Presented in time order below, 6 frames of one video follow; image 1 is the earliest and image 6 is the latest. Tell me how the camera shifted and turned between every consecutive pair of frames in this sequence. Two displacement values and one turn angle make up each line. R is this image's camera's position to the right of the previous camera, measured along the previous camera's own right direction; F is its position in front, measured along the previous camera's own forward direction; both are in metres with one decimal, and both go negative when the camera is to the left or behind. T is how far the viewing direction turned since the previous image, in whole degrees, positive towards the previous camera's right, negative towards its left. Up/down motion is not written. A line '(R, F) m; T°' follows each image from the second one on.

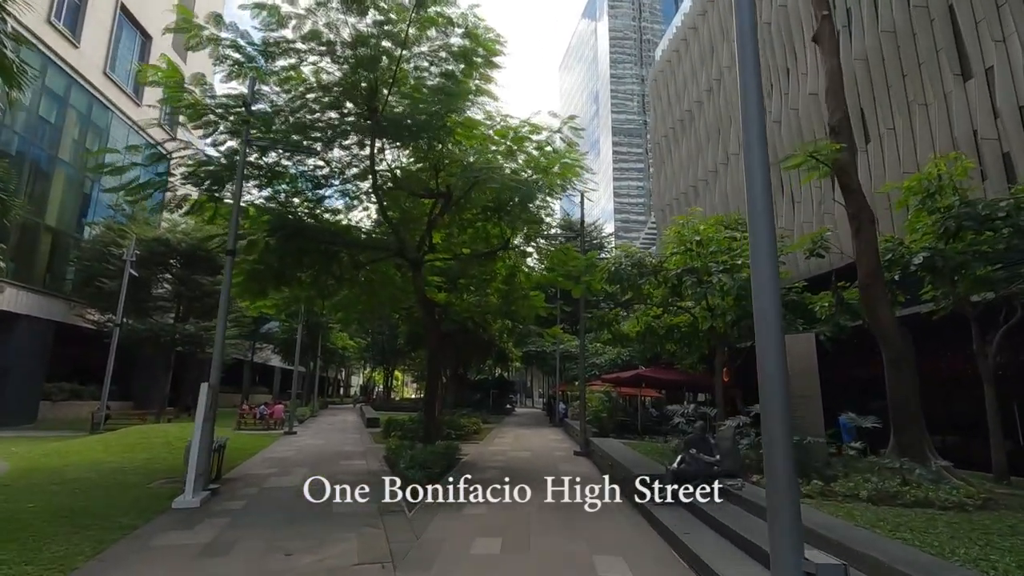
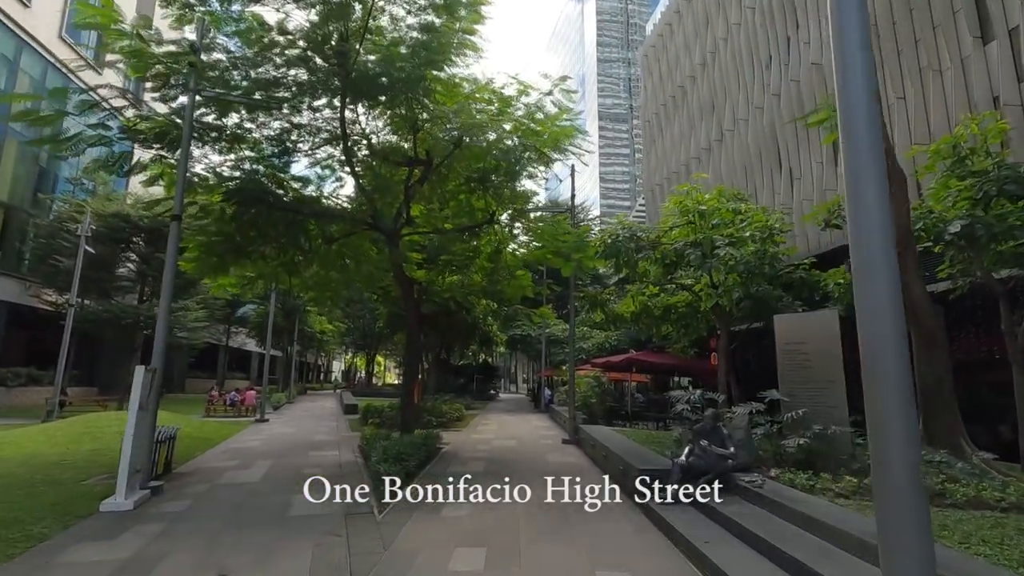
(0.0, +1.0) m; +2°
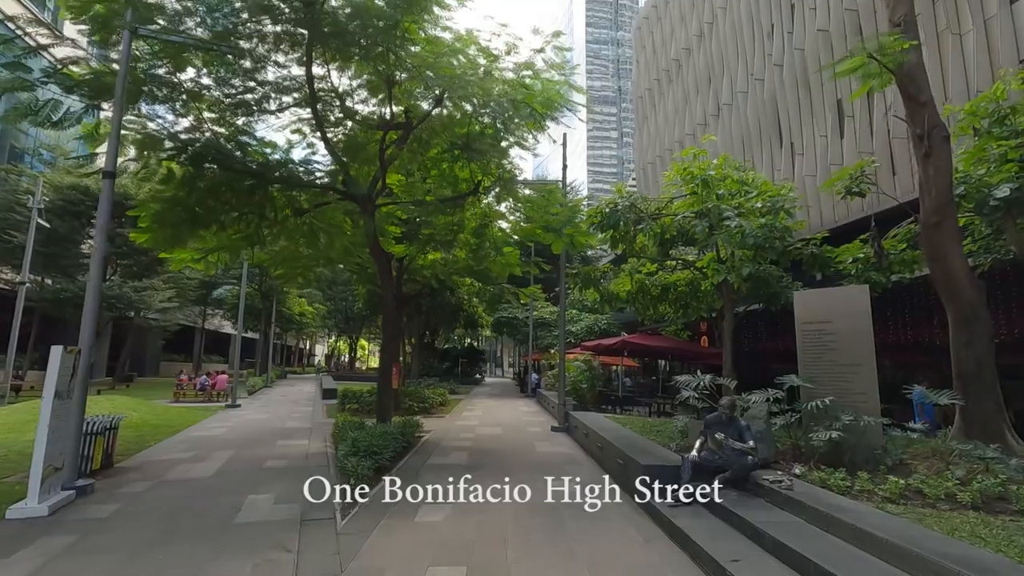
(0.0, +1.0) m; +1°
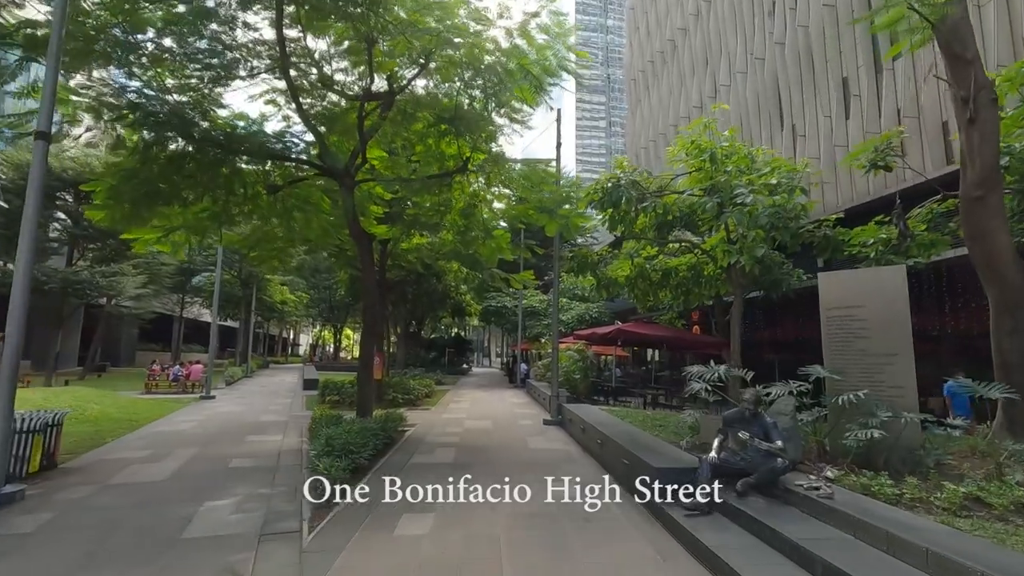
(-0.1, +0.8) m; +1°
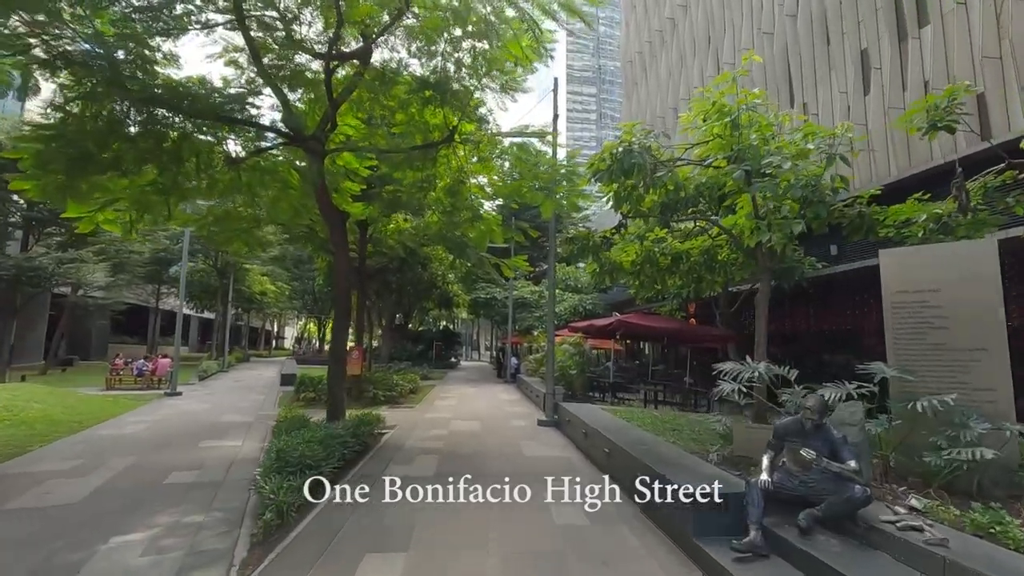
(0.0, +1.2) m; +1°
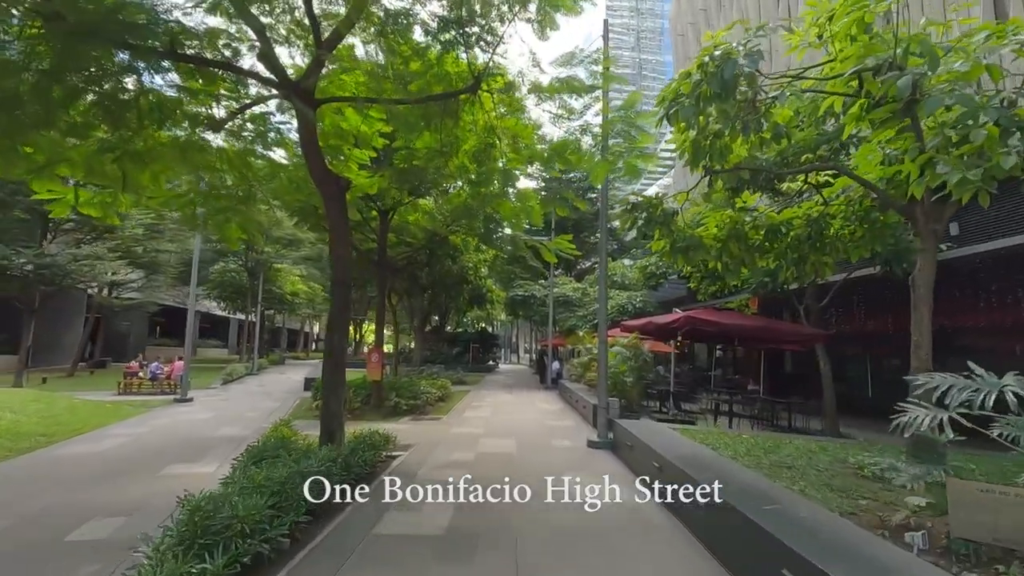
(-0.1, +2.2) m; -4°
